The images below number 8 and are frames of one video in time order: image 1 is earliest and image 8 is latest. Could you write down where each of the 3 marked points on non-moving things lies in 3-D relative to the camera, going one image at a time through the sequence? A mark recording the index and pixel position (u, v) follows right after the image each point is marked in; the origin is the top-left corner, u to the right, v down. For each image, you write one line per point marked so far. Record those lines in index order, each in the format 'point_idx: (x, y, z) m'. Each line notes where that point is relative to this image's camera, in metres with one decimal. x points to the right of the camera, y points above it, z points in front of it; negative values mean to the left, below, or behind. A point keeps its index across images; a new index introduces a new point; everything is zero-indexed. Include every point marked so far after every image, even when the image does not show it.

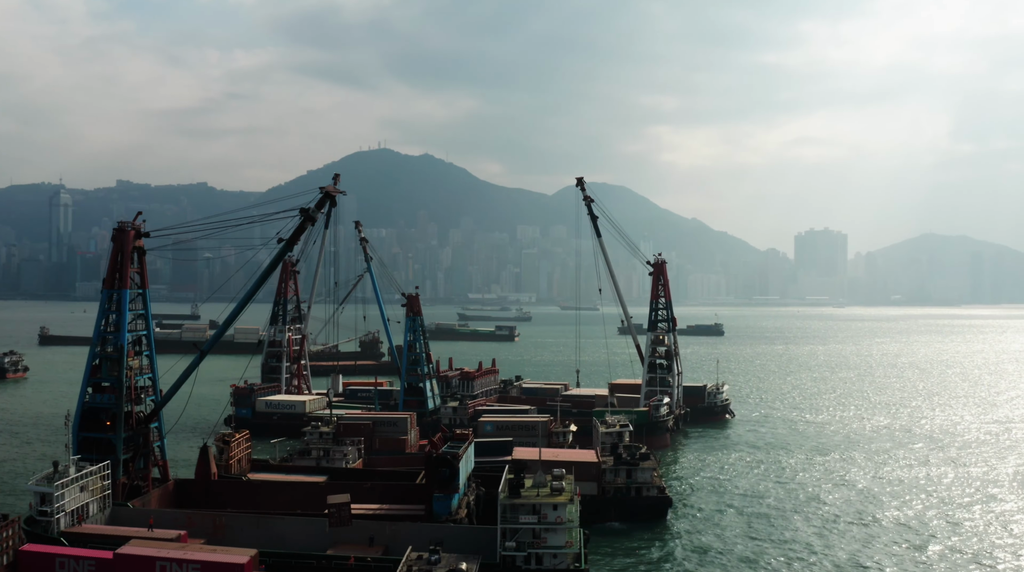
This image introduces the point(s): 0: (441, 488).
0: (-1.3, -3.7, +18.5) m
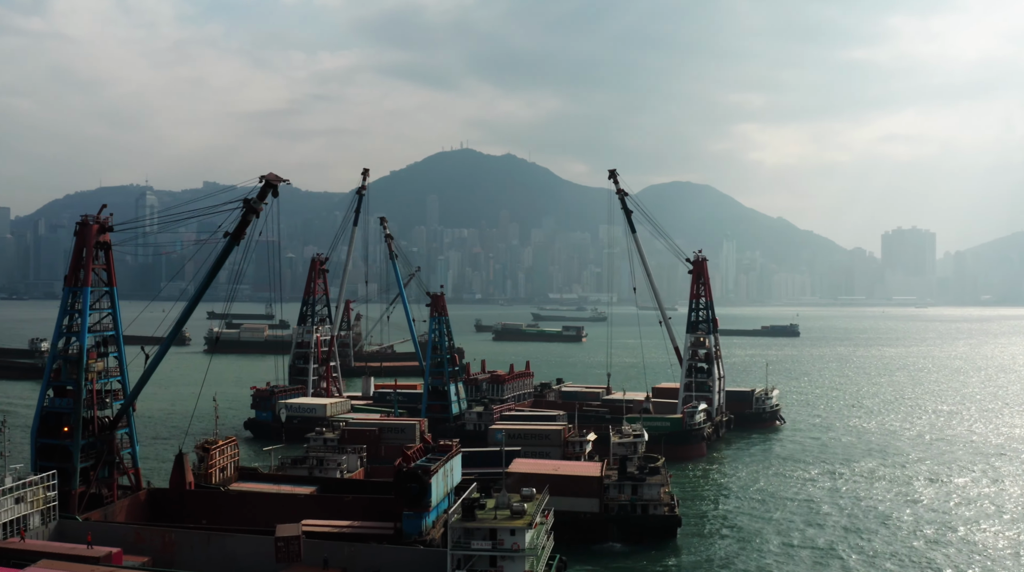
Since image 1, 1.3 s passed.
0: (-1.7, -3.7, +16.9) m
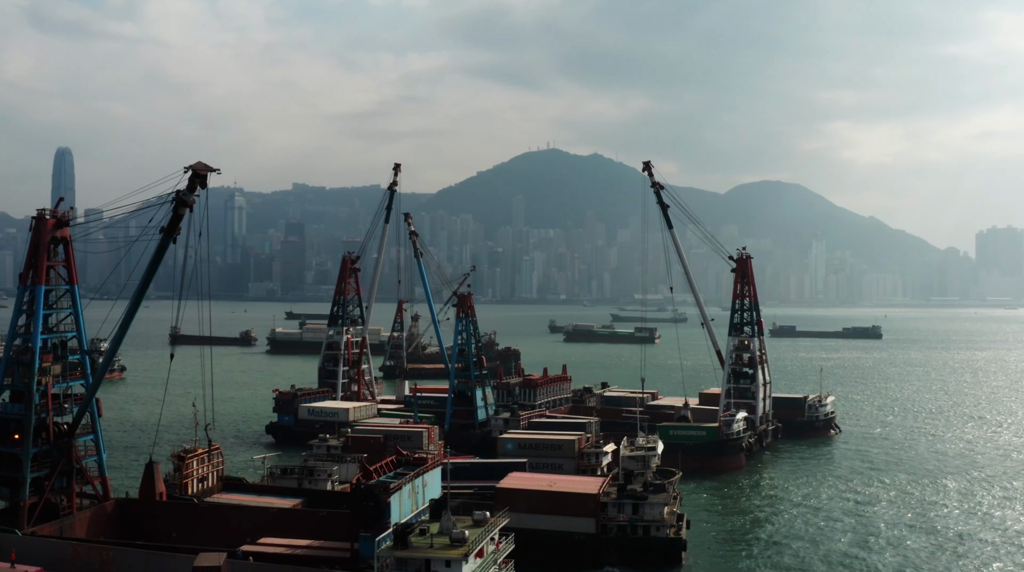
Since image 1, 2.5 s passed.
0: (-2.2, -3.6, +15.3) m
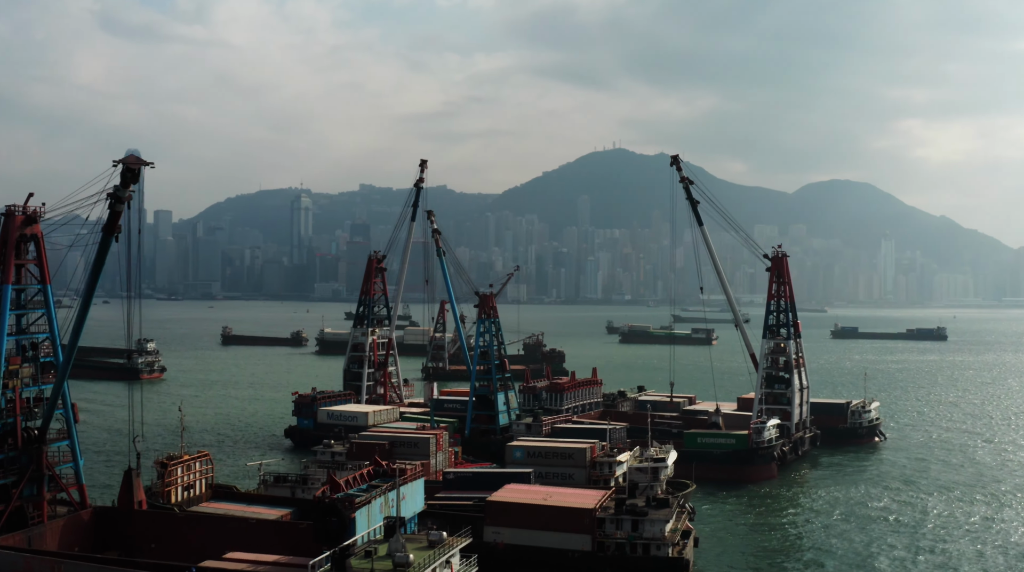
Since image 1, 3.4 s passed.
0: (-2.6, -3.6, +14.2) m
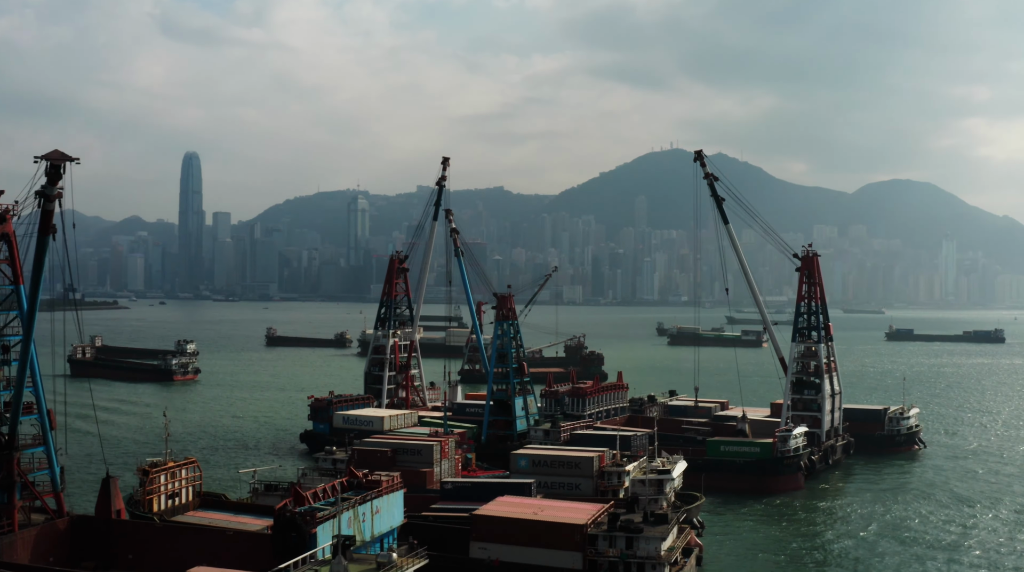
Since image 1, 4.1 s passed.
0: (-3.0, -3.6, +13.4) m
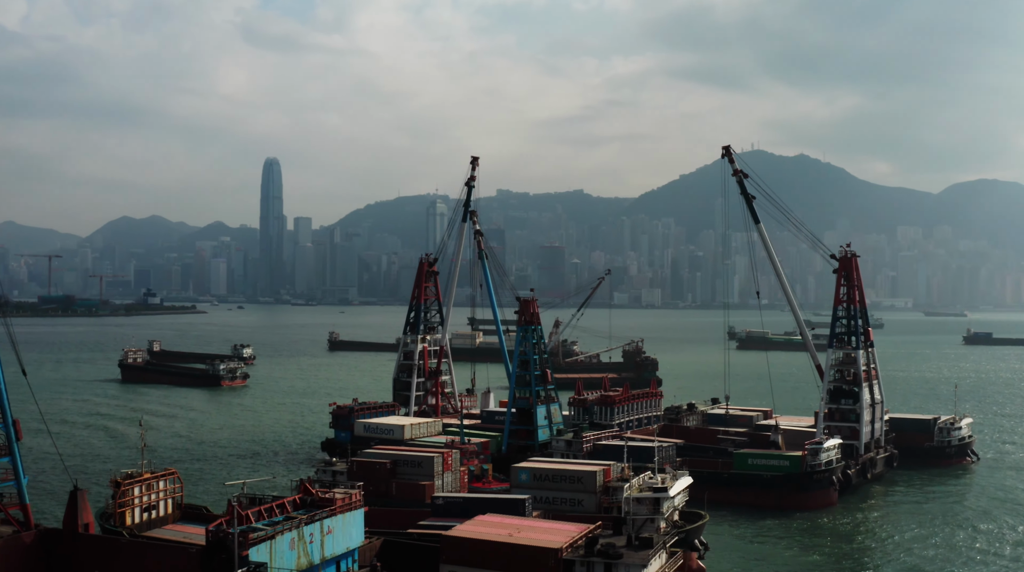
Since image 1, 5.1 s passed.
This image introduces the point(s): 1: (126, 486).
0: (-3.6, -3.7, +12.5) m
1: (-6.9, -3.6, +18.1) m
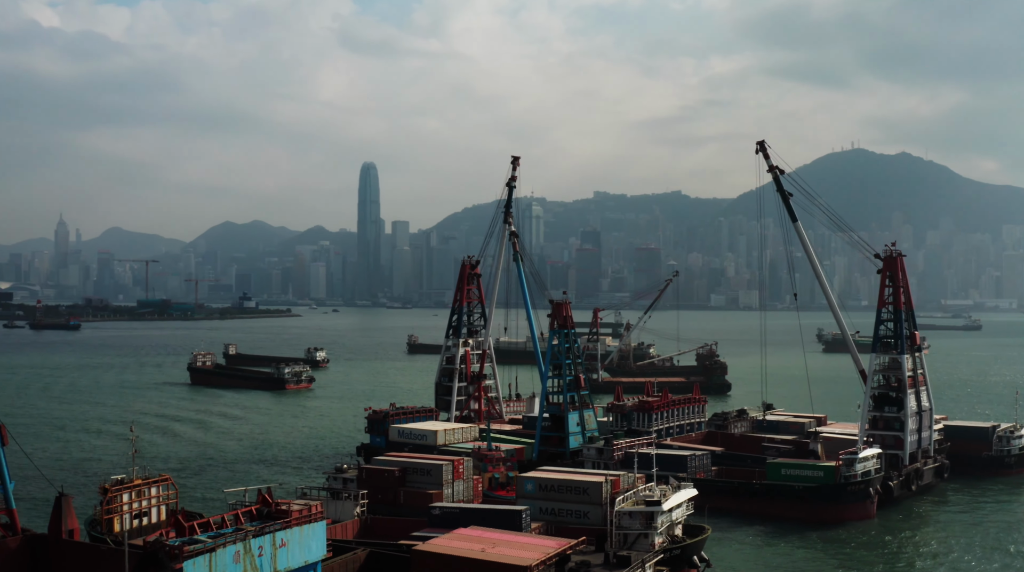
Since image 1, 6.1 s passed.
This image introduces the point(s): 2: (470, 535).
0: (-4.3, -3.8, +12.1) m
1: (-7.1, -3.7, +18.0) m
2: (-0.6, -3.9, +15.7) m
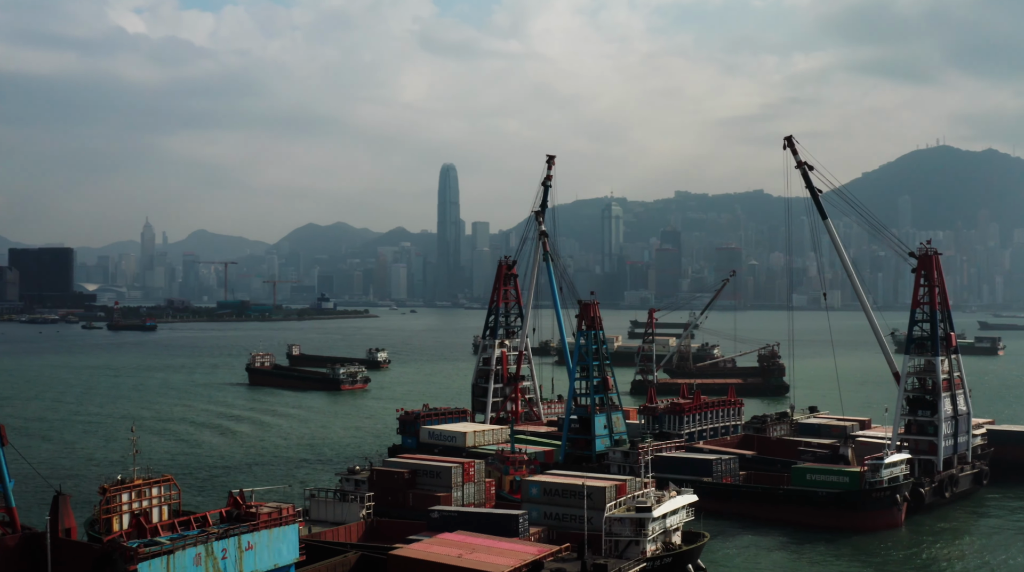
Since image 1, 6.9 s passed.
0: (-4.9, -3.8, +12.2) m
1: (-7.2, -3.7, +18.3) m
2: (-0.9, -3.9, +15.4) m
